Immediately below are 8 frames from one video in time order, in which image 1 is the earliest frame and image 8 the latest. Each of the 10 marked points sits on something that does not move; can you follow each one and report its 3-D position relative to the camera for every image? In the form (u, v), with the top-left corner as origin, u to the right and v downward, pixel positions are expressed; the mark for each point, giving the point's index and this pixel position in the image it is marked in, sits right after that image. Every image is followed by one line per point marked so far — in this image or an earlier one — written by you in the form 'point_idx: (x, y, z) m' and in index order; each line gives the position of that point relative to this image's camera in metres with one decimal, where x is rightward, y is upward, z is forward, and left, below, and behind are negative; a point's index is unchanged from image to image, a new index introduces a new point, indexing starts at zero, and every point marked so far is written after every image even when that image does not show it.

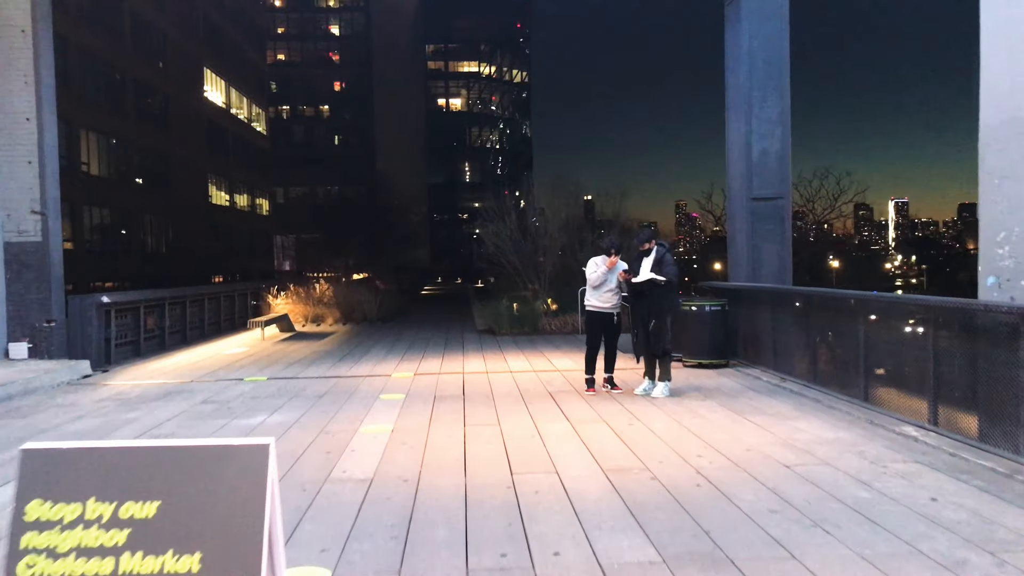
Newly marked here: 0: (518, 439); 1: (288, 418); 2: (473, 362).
0: (0.0, -1.1, +6.4) m
1: (-1.9, -1.1, +7.5) m
2: (-0.5, -1.0, +11.2) m
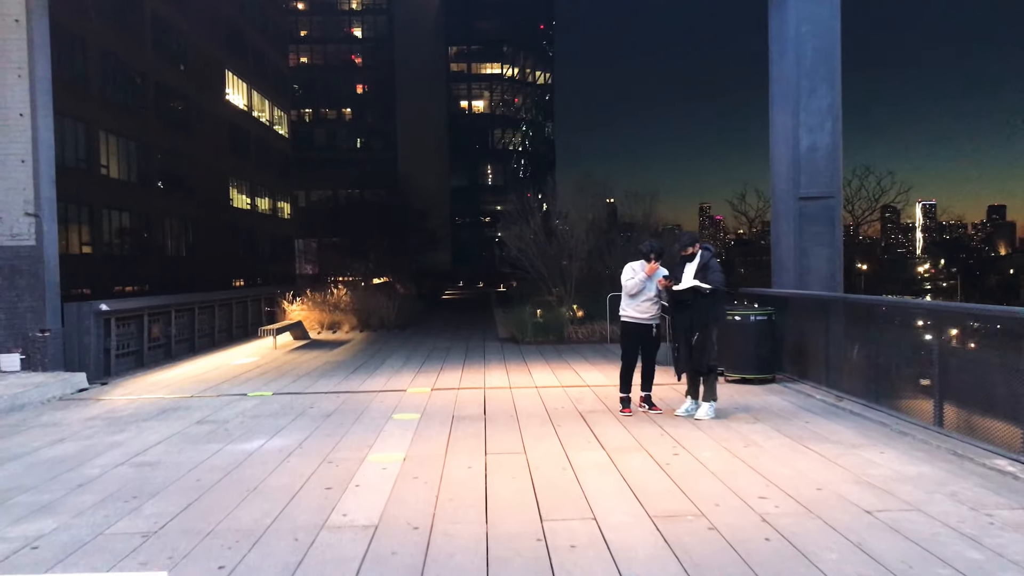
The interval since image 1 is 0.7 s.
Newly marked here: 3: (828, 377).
0: (+0.2, -1.2, +5.6) m
1: (-1.7, -1.2, +6.7) m
2: (-0.2, -1.0, +10.4) m
3: (+3.2, -0.9, +8.7) m
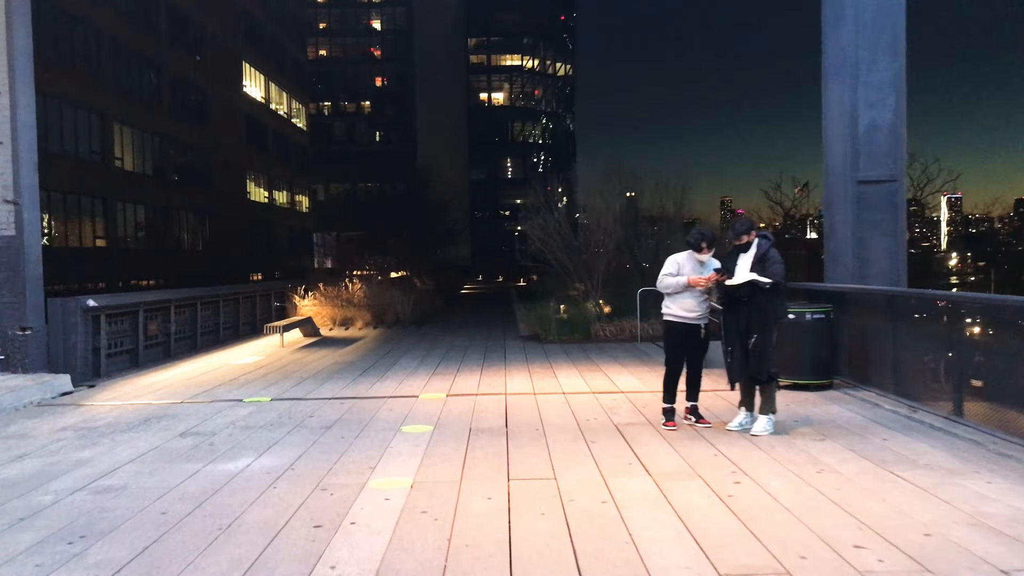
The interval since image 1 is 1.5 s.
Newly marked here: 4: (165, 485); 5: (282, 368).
0: (+0.4, -1.2, +4.6) m
1: (-1.6, -1.2, +5.8) m
2: (+0.1, -1.0, +9.4) m
3: (+3.4, -0.9, +7.7) m
4: (-2.1, -1.2, +5.2) m
5: (-2.9, -1.0, +11.0) m
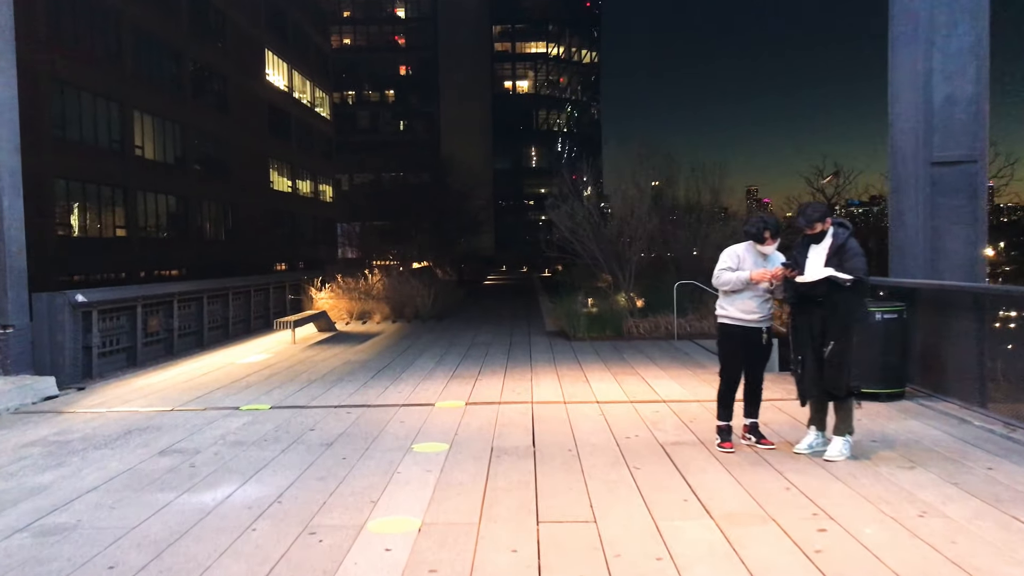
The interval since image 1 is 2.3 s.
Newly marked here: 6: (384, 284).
0: (+0.5, -1.2, +3.7) m
1: (-1.4, -1.2, +4.9) m
2: (+0.3, -0.9, +8.5) m
3: (+3.6, -0.8, +6.7) m
4: (-1.9, -1.2, +4.3) m
5: (-2.6, -0.9, +10.1) m
6: (-2.6, +0.1, +17.5) m
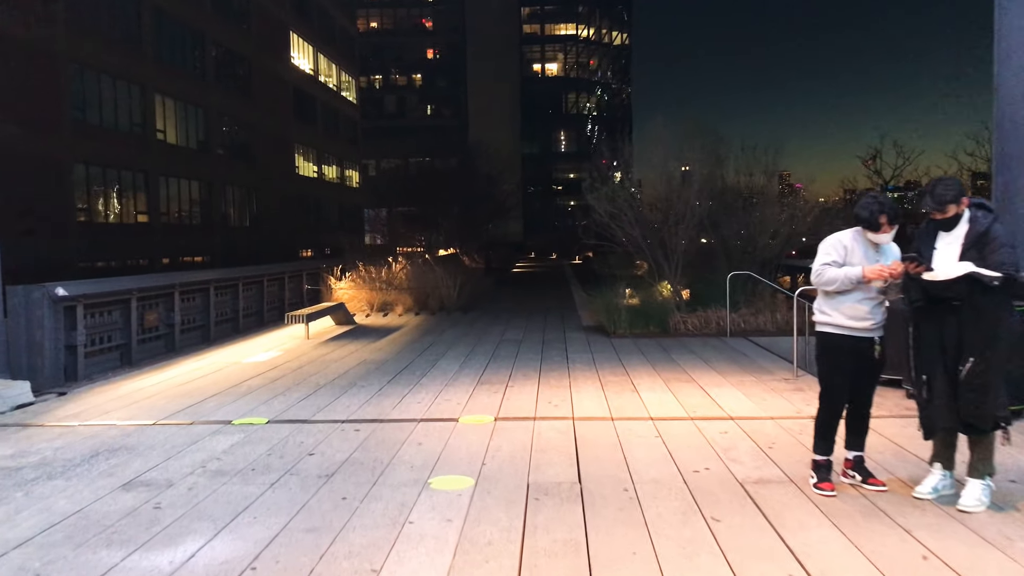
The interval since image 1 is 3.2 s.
0: (+0.7, -1.2, +2.5) m
1: (-1.2, -1.2, +3.8) m
2: (+0.6, -0.9, +7.3) m
3: (+3.9, -0.8, +5.4) m
4: (-1.8, -1.2, +3.3) m
5: (-2.2, -0.9, +9.1) m
6: (-2.0, +0.3, +16.4) m
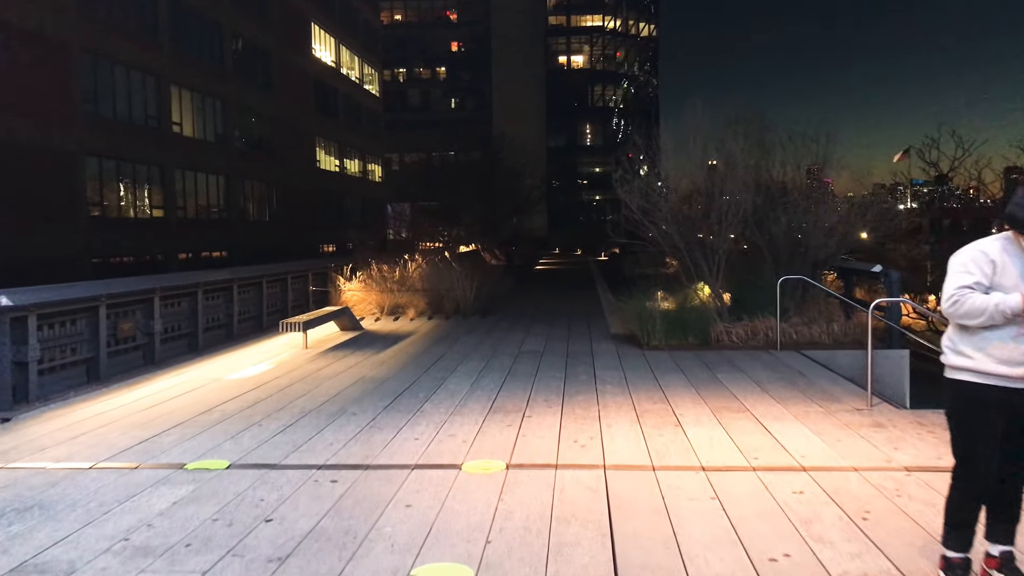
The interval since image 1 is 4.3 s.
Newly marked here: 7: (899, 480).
0: (+0.6, -1.3, +1.3) m
1: (-1.2, -1.3, +2.6) m
2: (+0.7, -1.0, +6.1) m
3: (+4.0, -0.9, +4.1) m
4: (-1.8, -1.3, +2.1) m
5: (-2.1, -0.9, +7.9) m
6: (-1.6, +0.3, +15.2) m
7: (+2.1, -1.0, +4.7) m
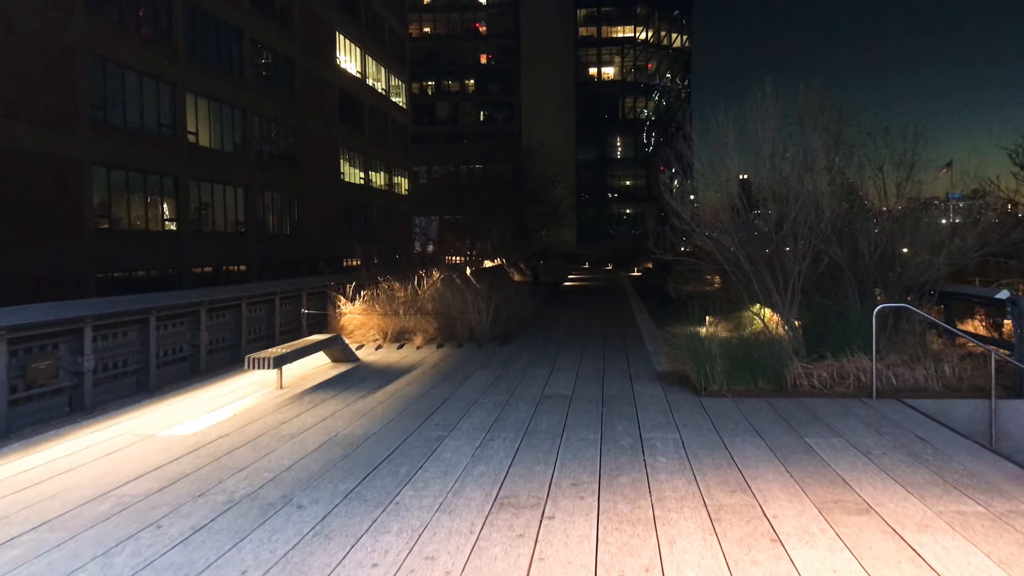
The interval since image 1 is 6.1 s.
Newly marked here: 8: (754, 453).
0: (+0.5, -1.4, -0.8) m
1: (-1.2, -1.4, +0.6) m
2: (+0.8, -1.2, +4.0) m
3: (+3.9, -1.1, +1.9) m
4: (-1.8, -1.4, +0.1) m
5: (-1.9, -1.1, +5.9) m
6: (-1.3, -0.1, +13.2) m
7: (+2.1, -1.2, +2.6) m
8: (+1.6, -1.1, +5.8) m
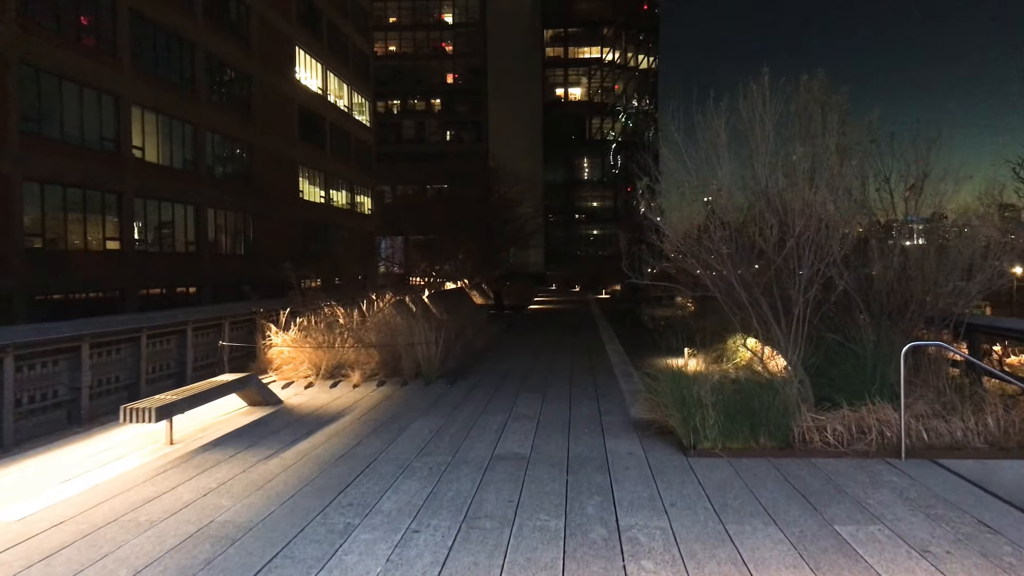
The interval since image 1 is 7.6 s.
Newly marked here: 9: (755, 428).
0: (+0.4, -1.5, -2.4) m
1: (-1.4, -1.5, -1.0) m
2: (+0.5, -1.3, +2.4) m
3: (+3.7, -1.2, +0.5) m
4: (-2.0, -1.5, -1.5) m
5: (-2.3, -1.3, +4.3) m
6: (-1.9, -0.5, +11.6) m
7: (+1.9, -1.4, +1.1) m
8: (+1.2, -1.3, +4.2) m
9: (+1.8, -1.0, +6.2) m
